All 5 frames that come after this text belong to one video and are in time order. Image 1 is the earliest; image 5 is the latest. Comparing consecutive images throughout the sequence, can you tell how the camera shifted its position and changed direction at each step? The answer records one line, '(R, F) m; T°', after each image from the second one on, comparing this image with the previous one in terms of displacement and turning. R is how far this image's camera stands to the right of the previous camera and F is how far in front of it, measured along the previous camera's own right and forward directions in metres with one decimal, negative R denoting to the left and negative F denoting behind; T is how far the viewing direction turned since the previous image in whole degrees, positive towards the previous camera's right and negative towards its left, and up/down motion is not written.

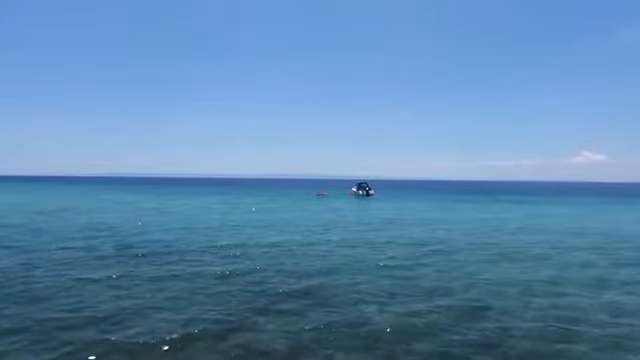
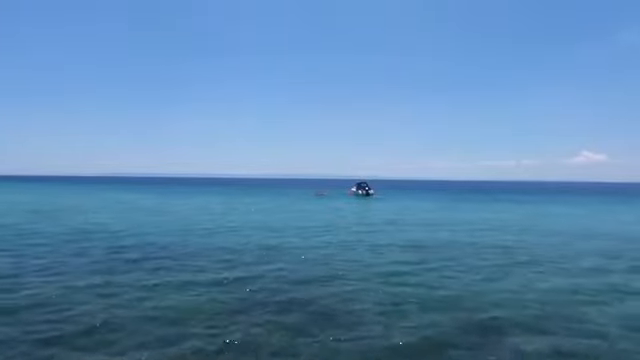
(-0.9, -1.8) m; 0°
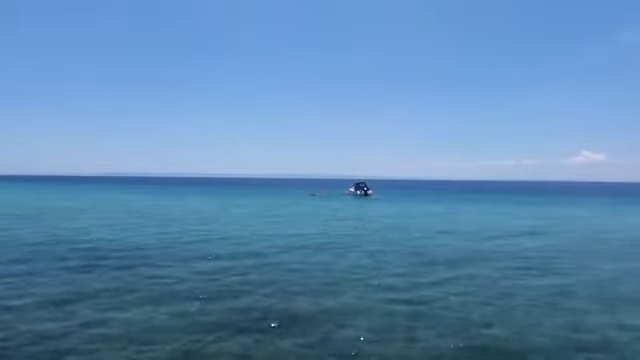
(+0.4, +1.6) m; 0°
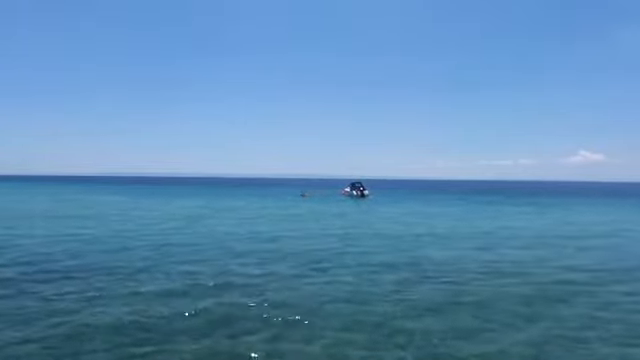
(+1.1, +4.5) m; 0°
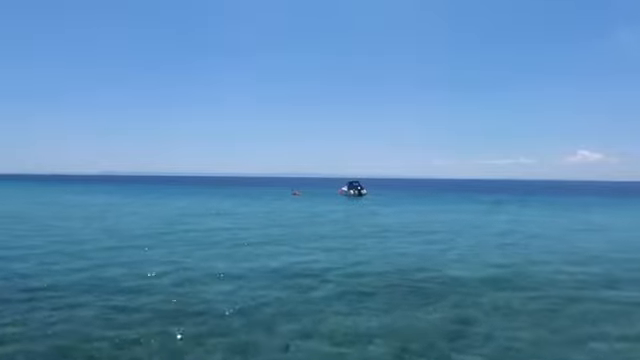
(+1.0, +8.0) m; 0°
